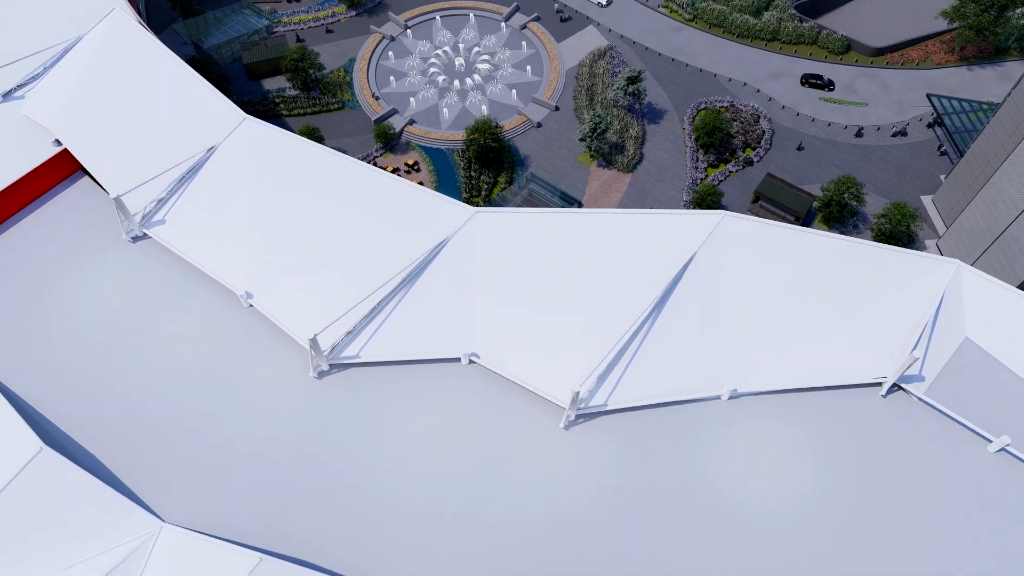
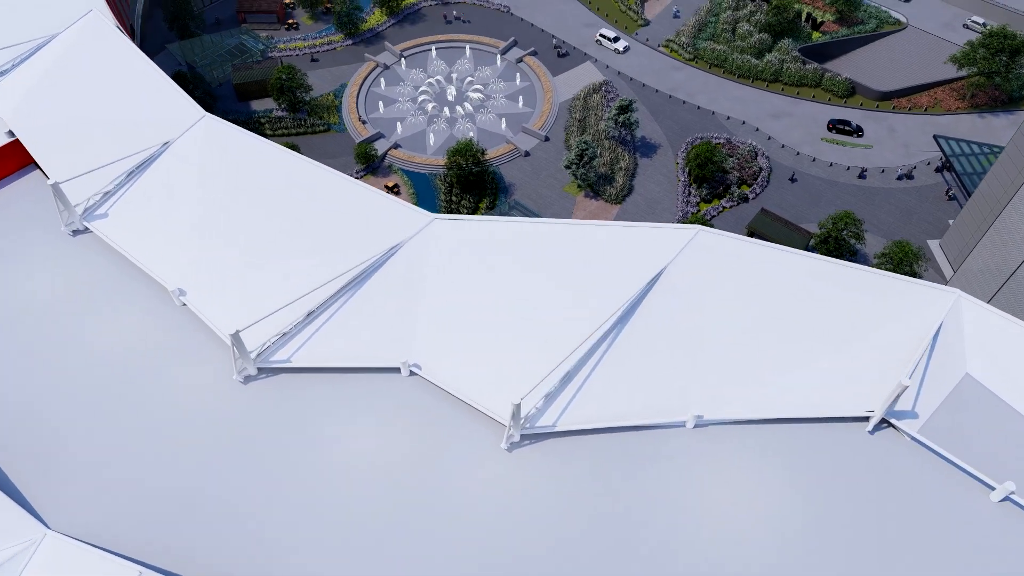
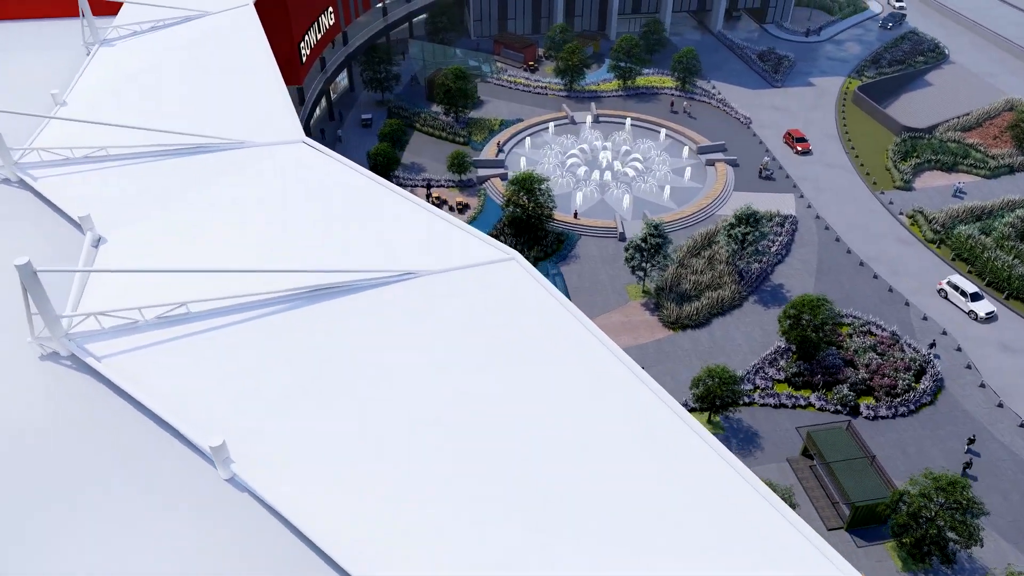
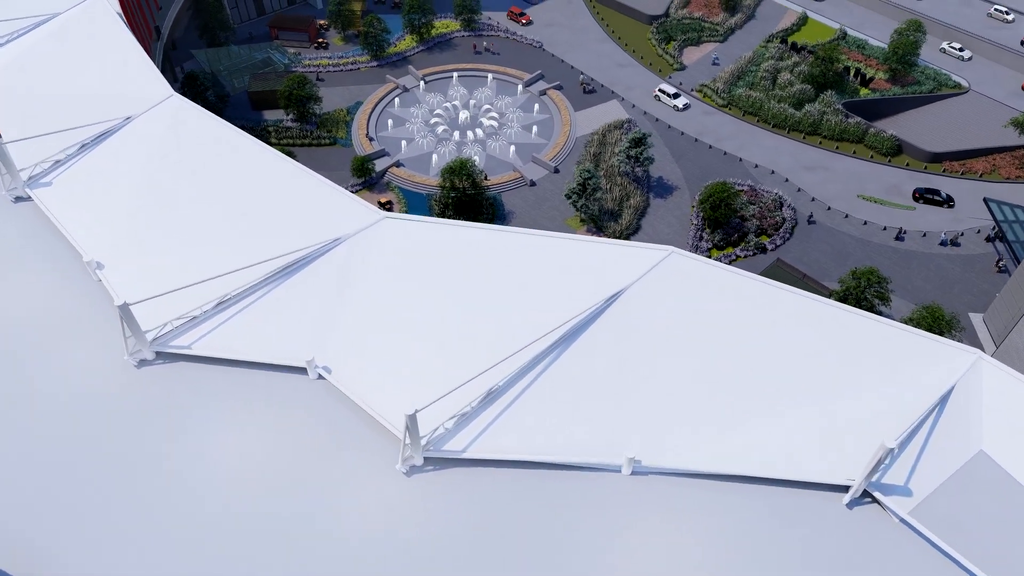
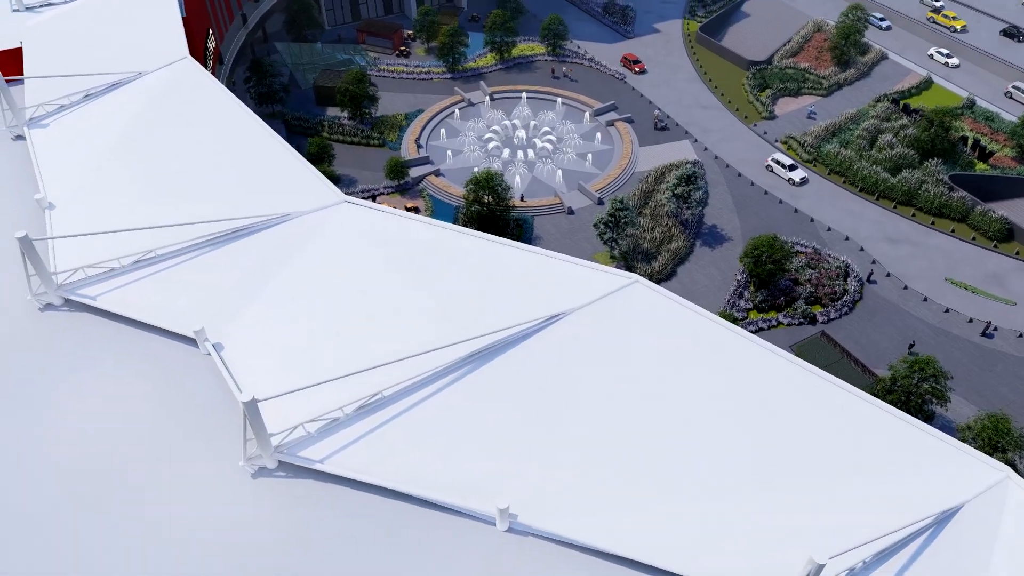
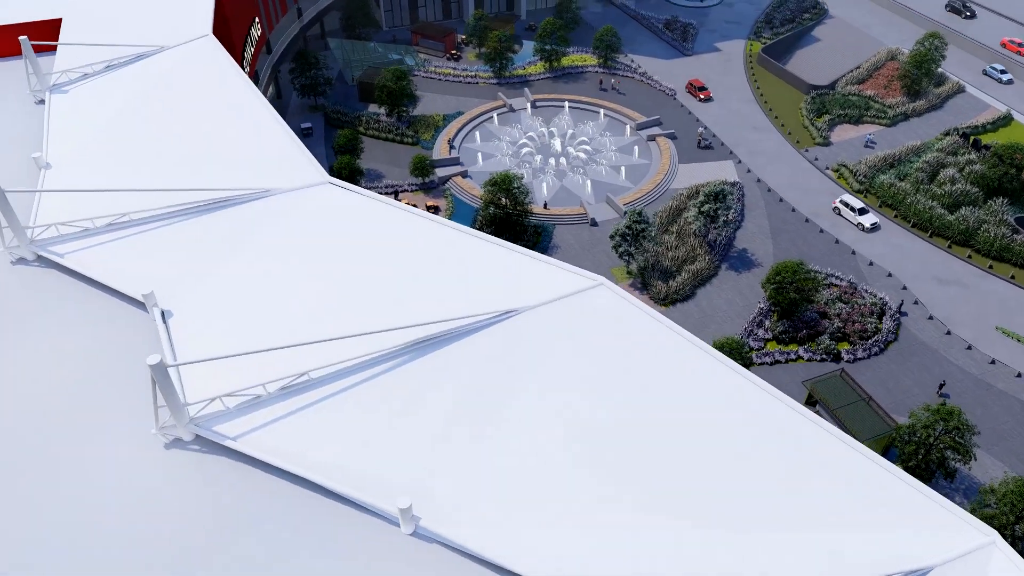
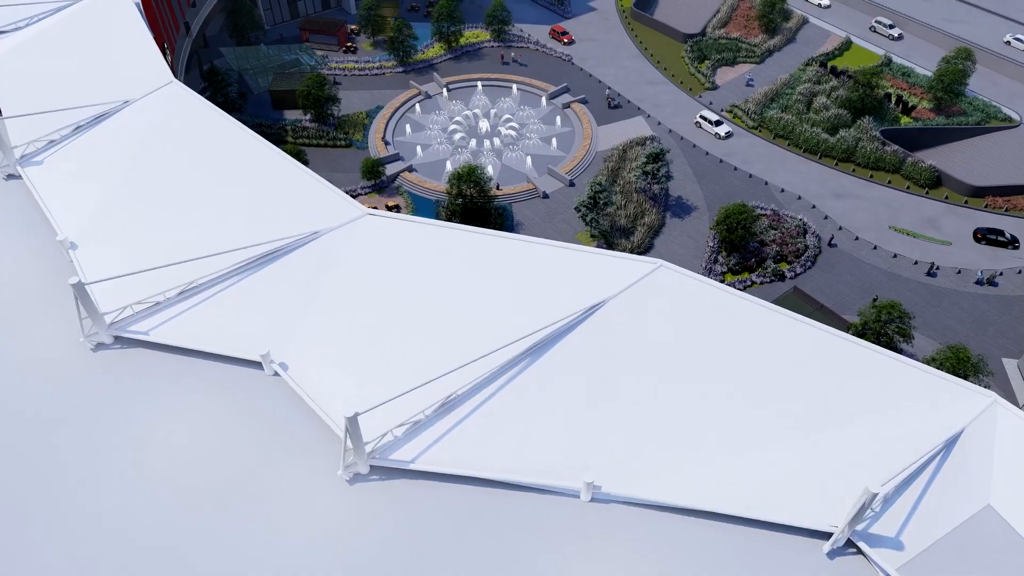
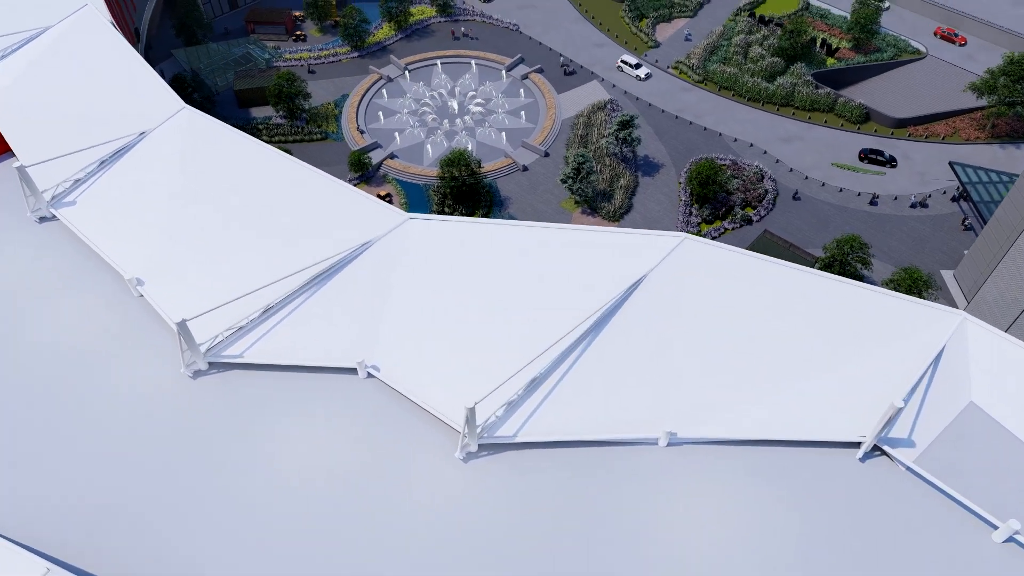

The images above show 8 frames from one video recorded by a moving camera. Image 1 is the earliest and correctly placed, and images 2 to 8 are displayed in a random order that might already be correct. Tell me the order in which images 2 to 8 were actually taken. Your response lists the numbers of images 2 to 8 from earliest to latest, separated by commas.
2, 8, 4, 7, 5, 6, 3
